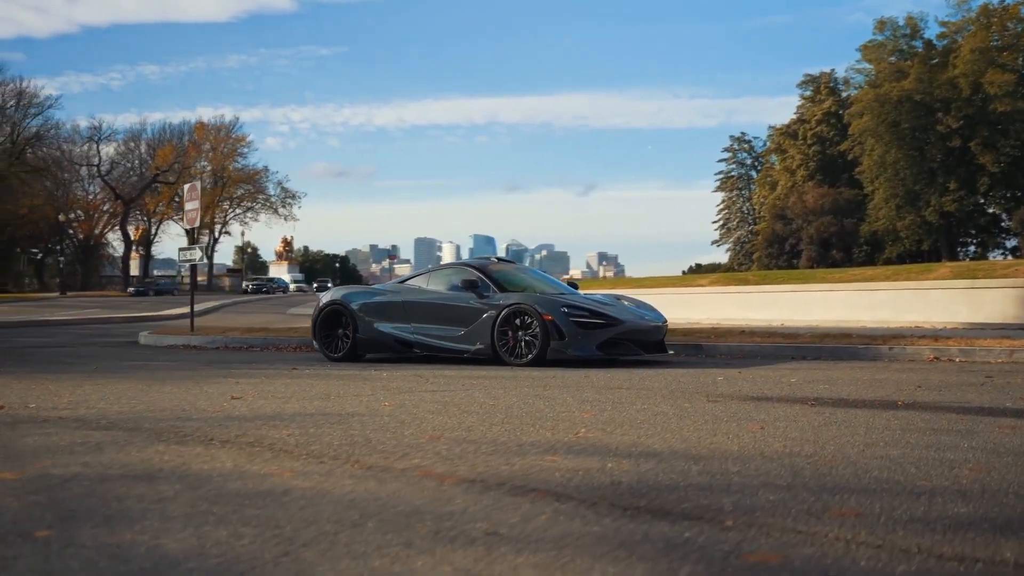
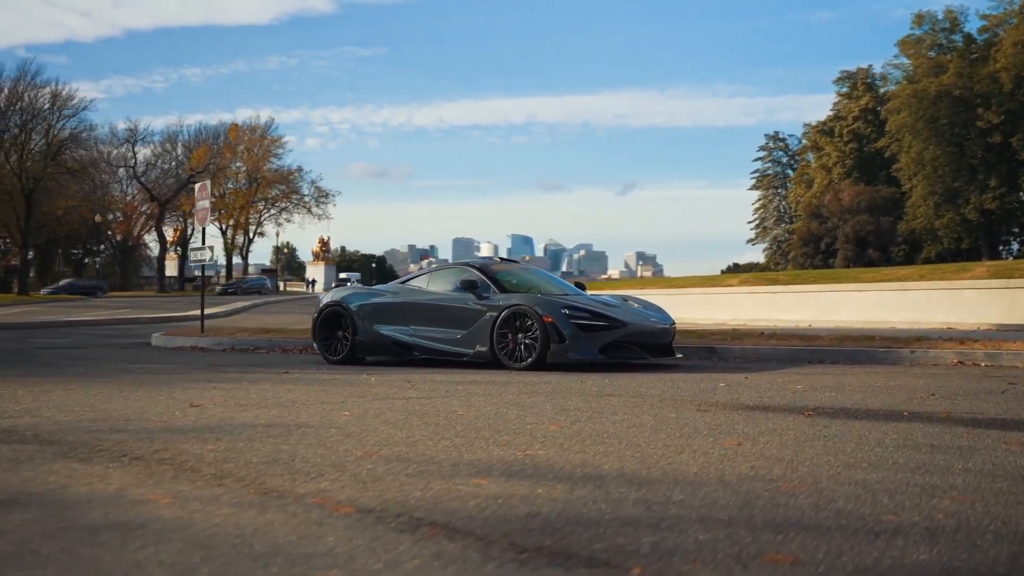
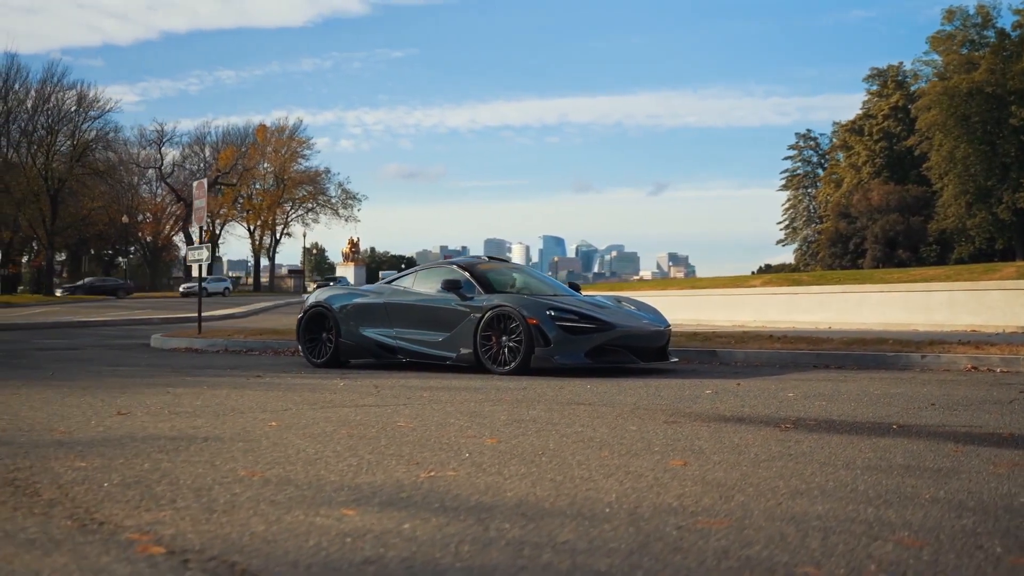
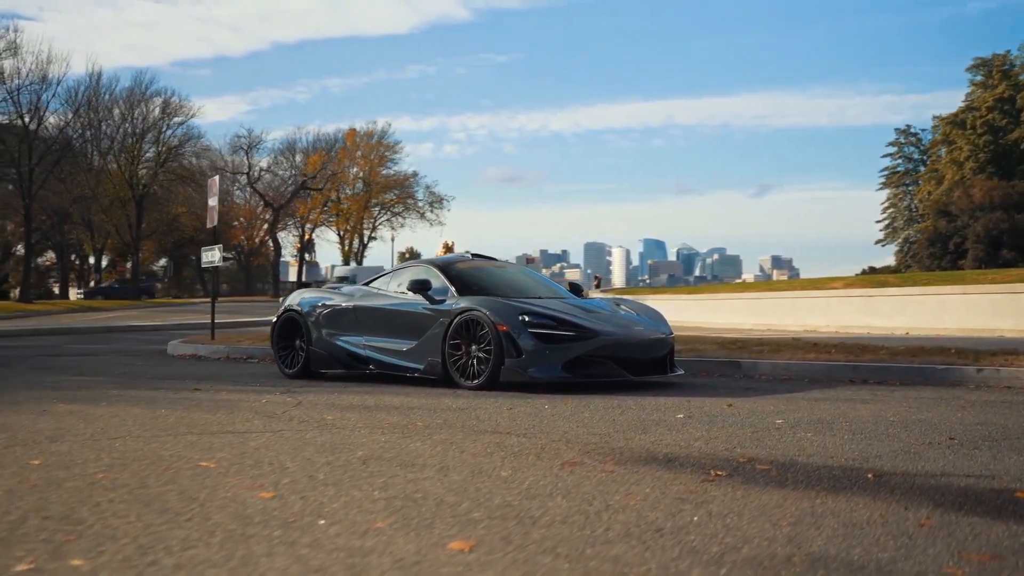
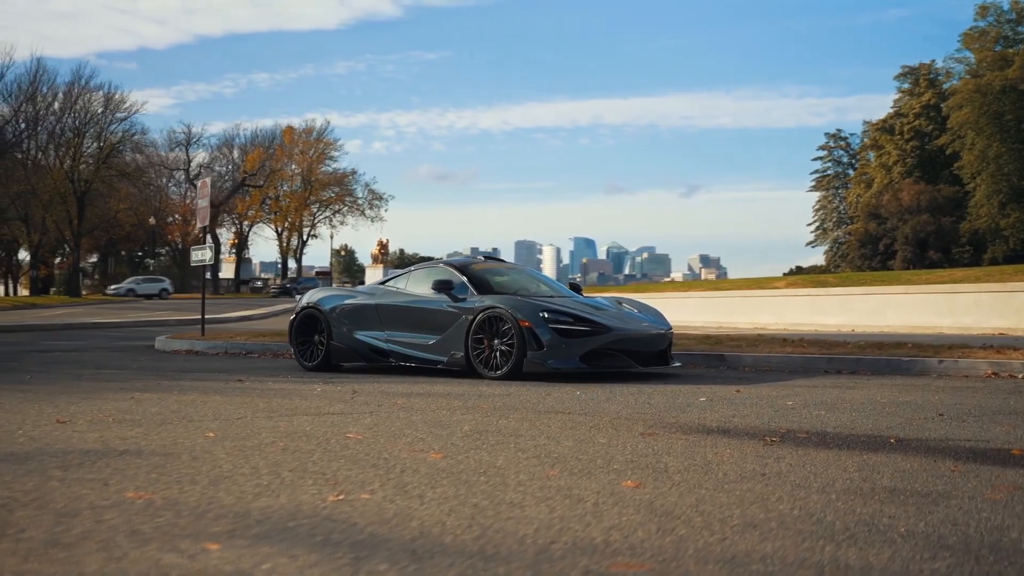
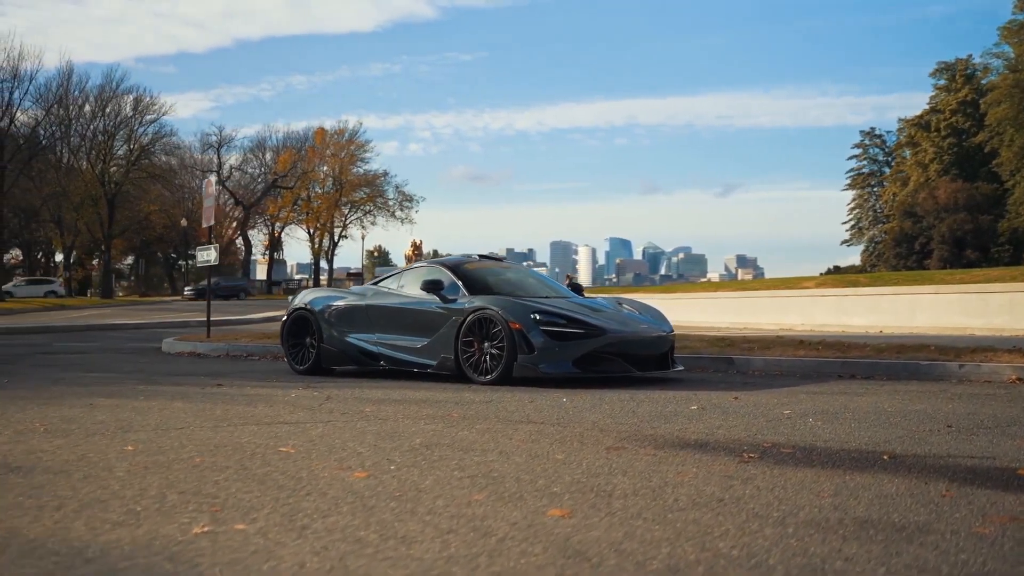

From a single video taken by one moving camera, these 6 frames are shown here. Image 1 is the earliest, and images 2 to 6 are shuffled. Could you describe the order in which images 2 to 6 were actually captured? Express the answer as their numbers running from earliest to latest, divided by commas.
2, 3, 5, 6, 4
